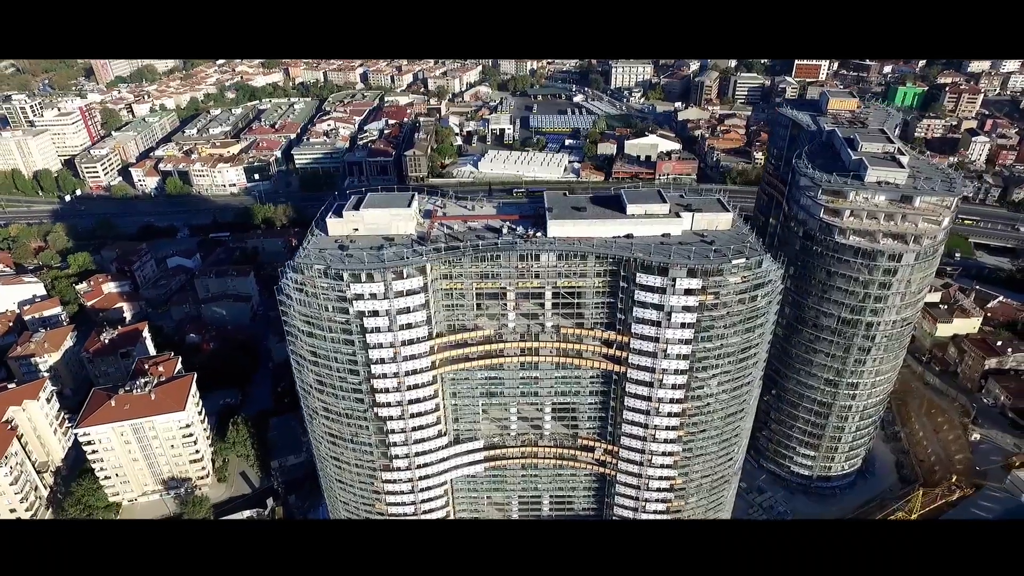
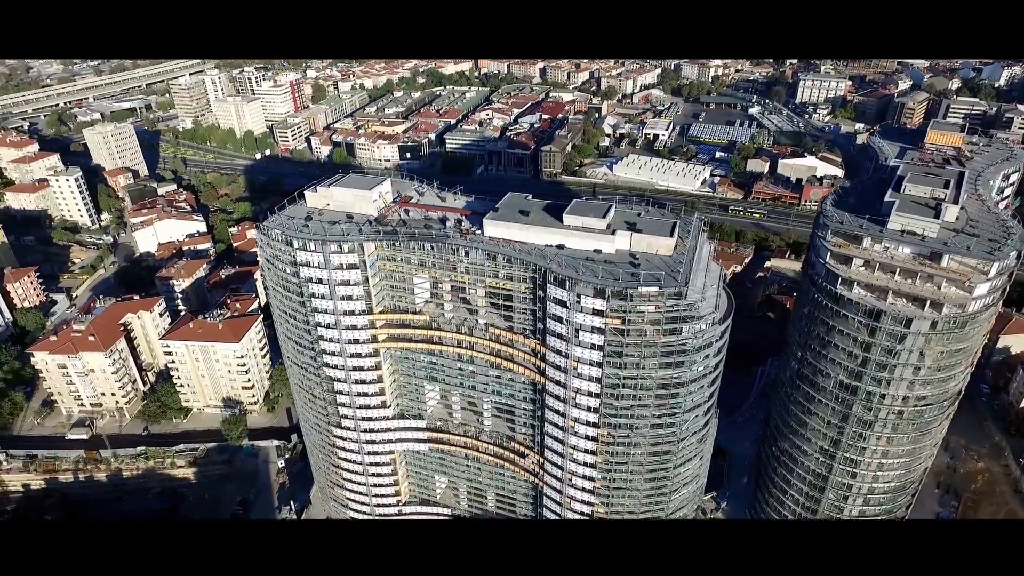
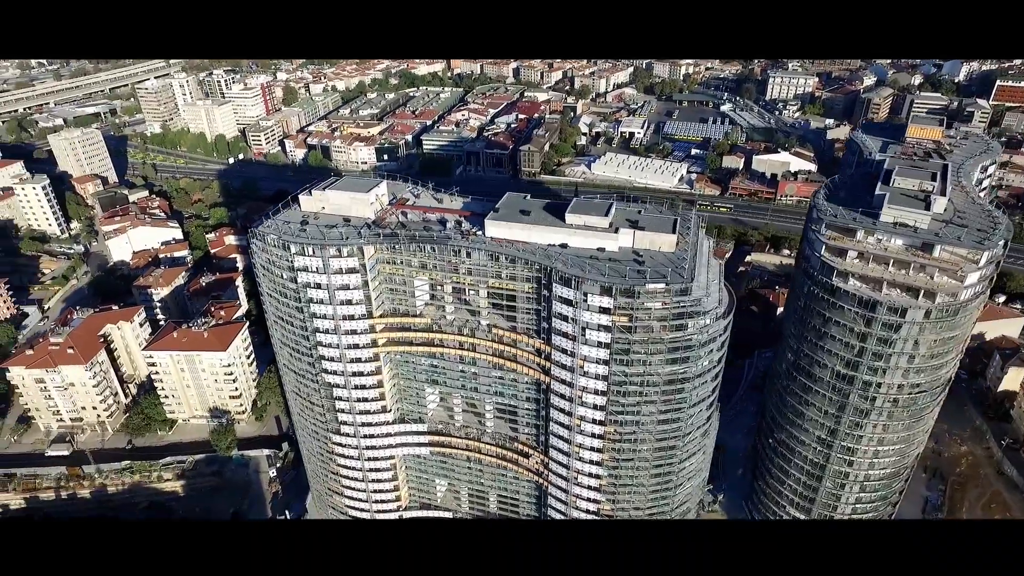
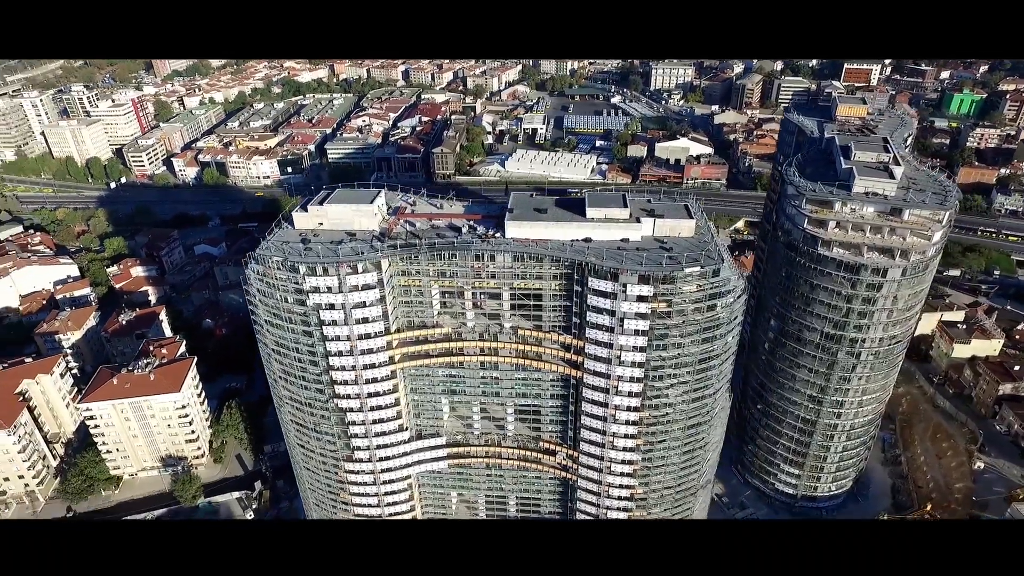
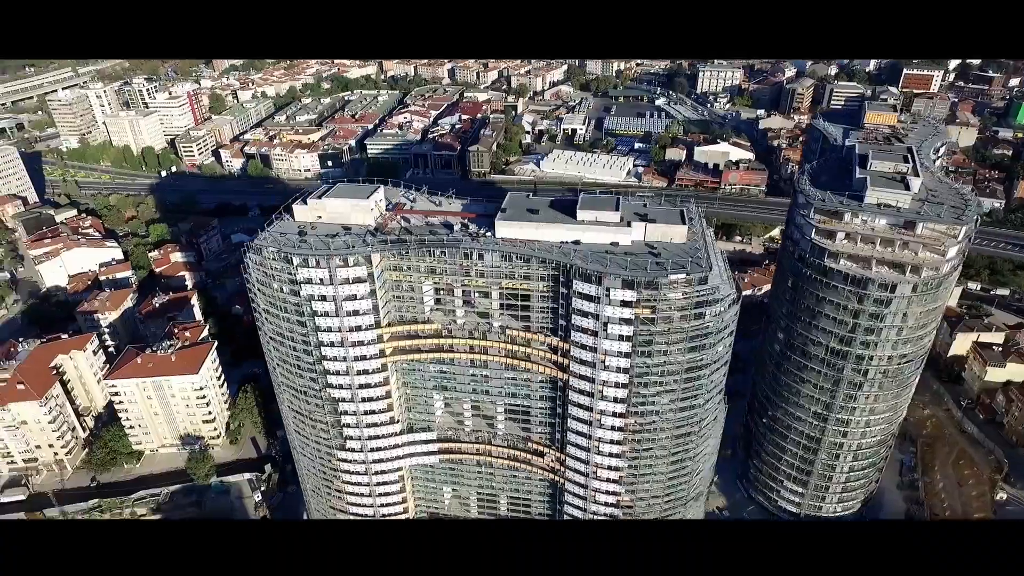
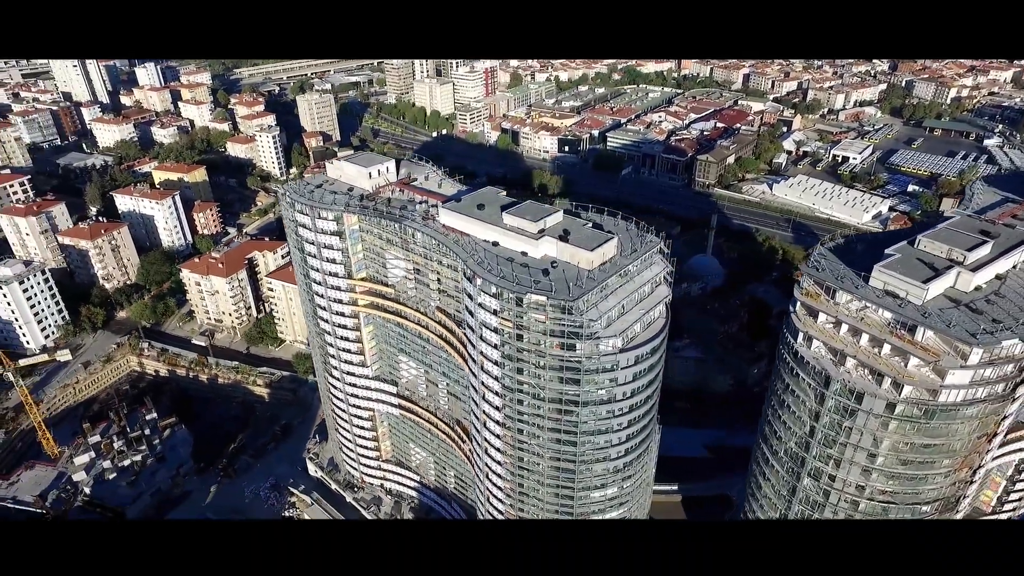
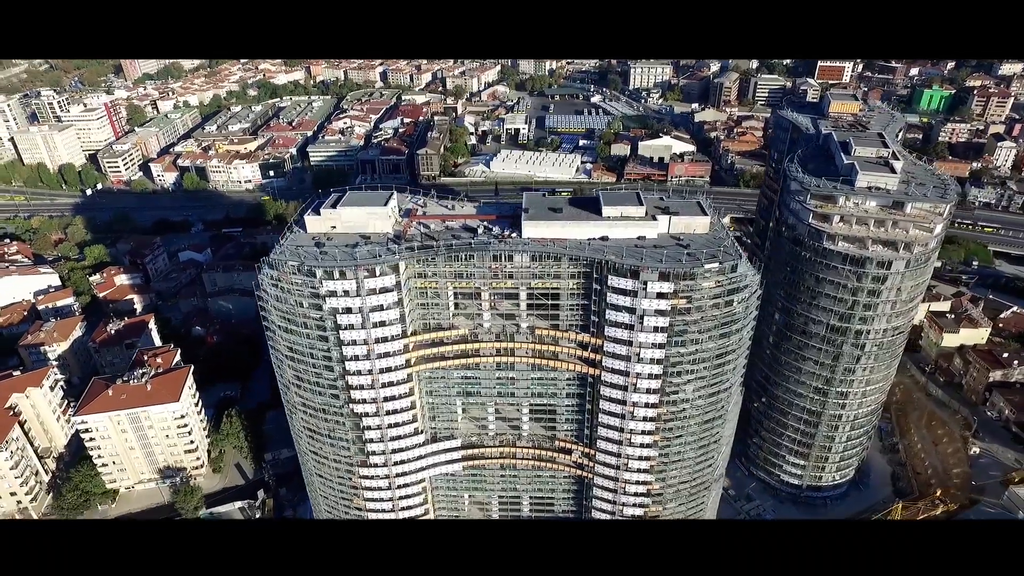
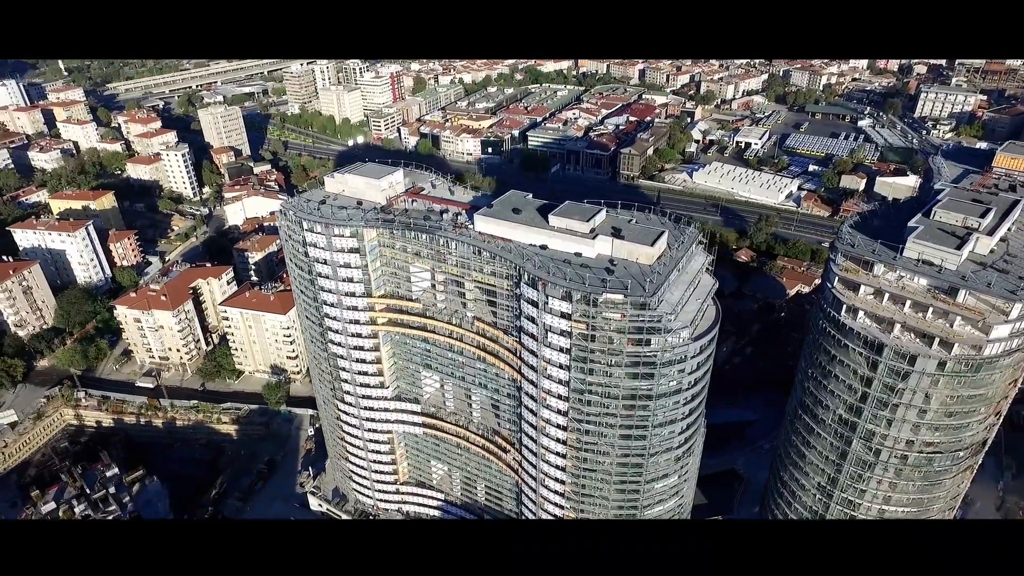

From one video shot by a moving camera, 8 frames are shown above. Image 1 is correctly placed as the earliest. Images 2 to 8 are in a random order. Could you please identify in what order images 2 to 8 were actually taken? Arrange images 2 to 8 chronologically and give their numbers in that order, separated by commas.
7, 4, 5, 3, 2, 8, 6
